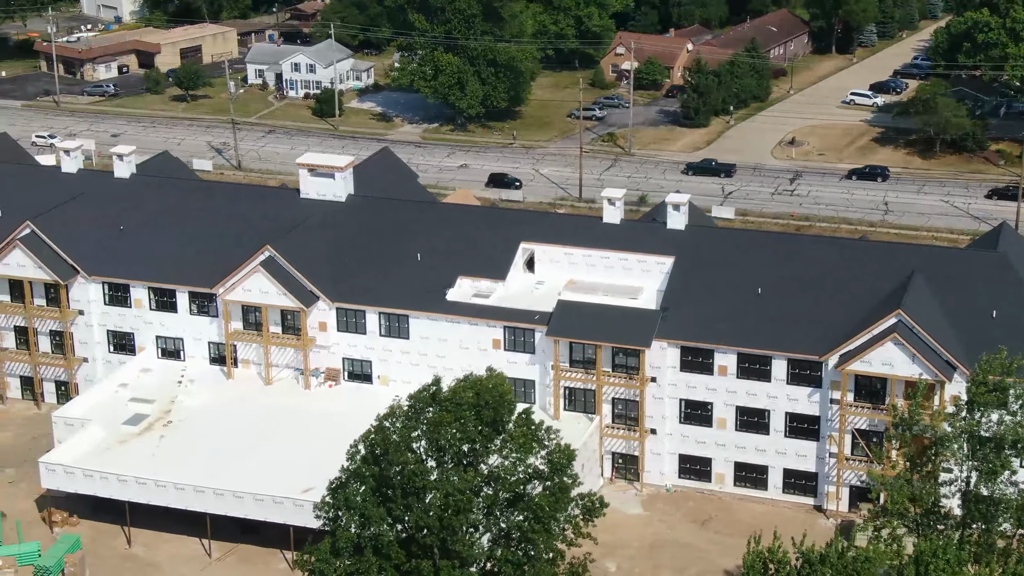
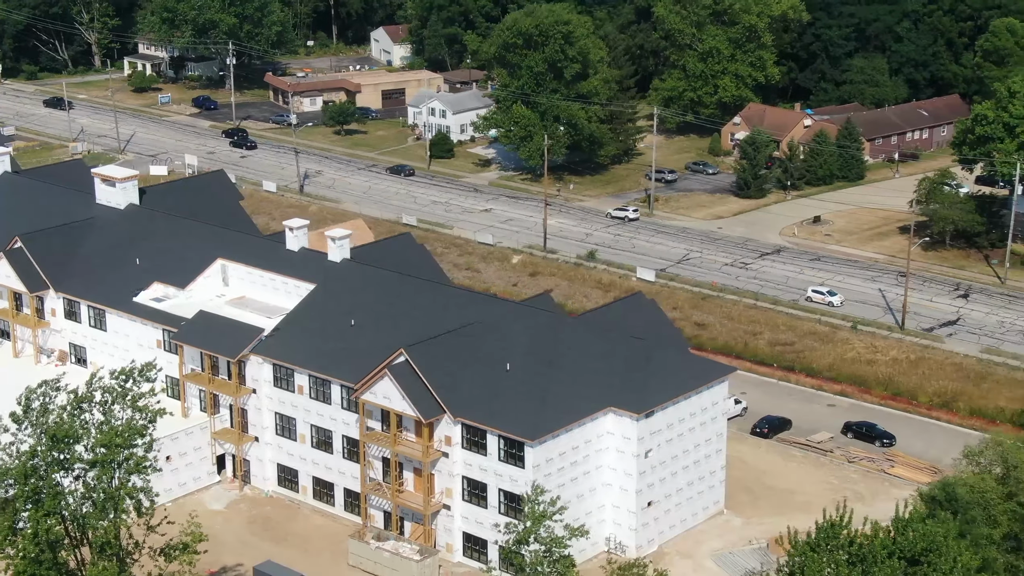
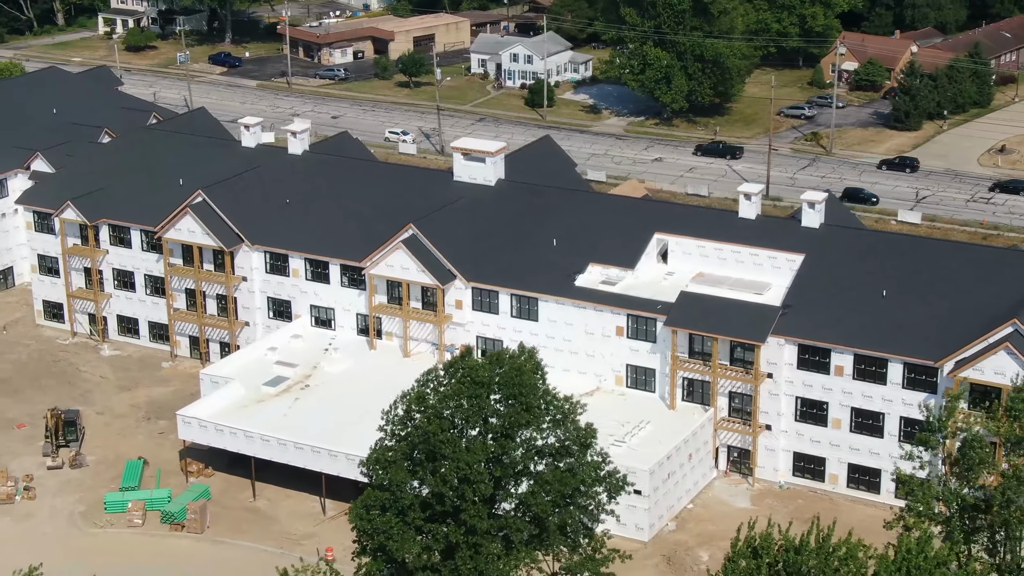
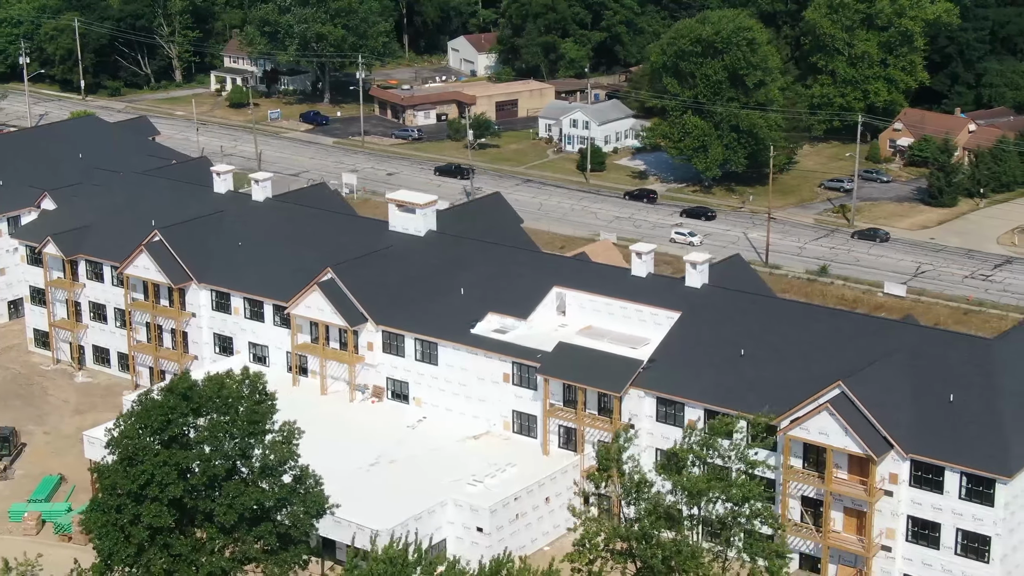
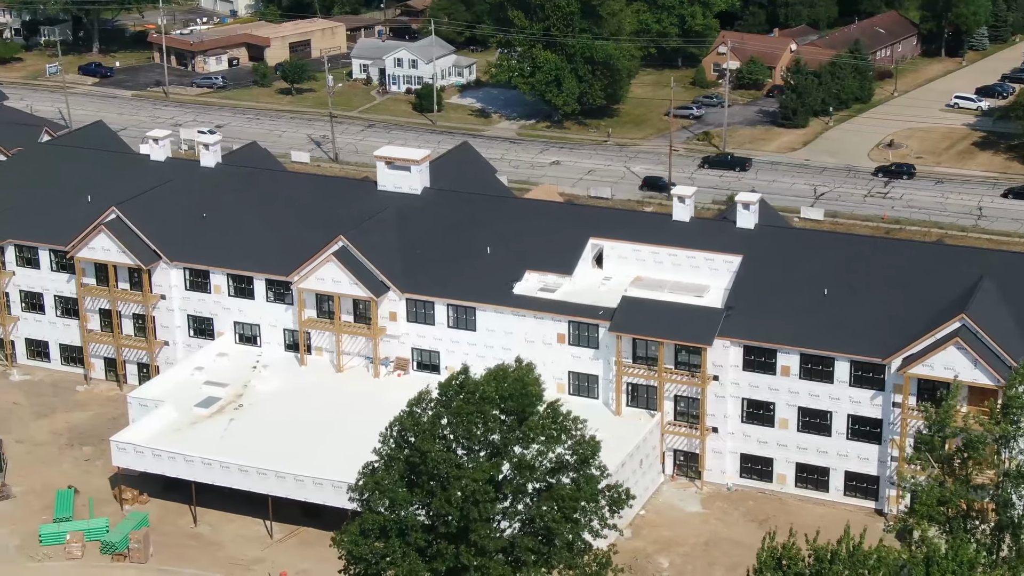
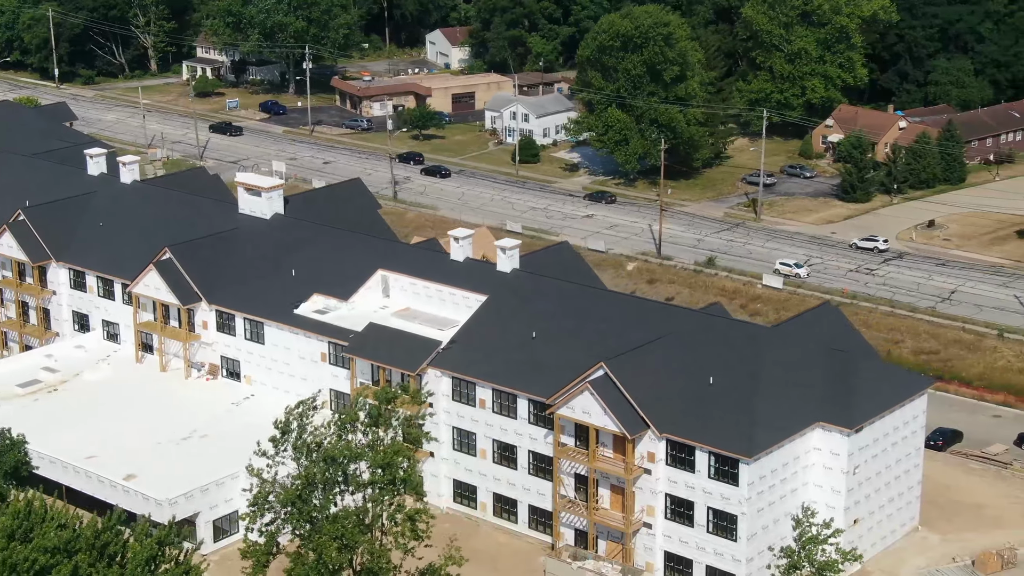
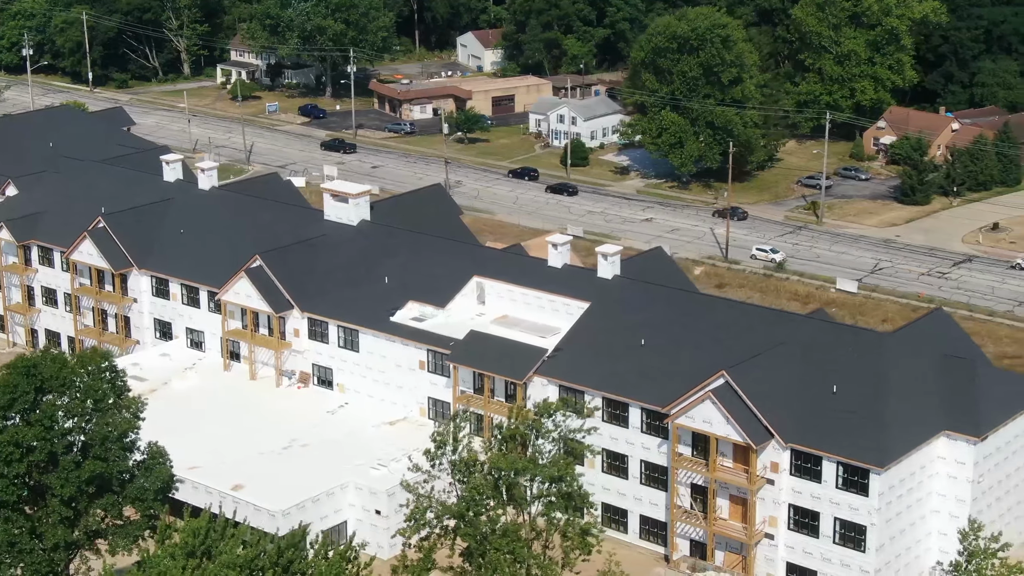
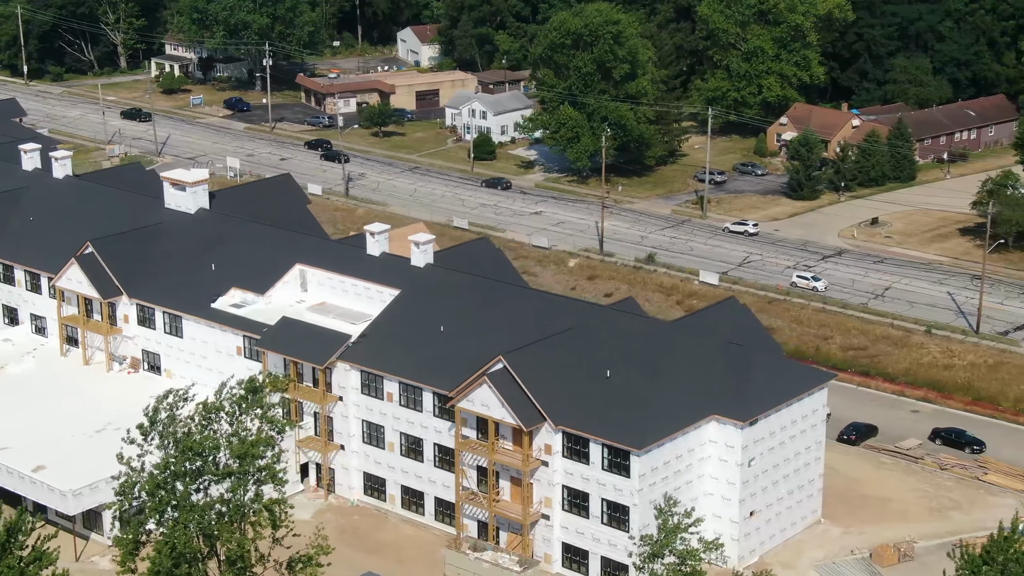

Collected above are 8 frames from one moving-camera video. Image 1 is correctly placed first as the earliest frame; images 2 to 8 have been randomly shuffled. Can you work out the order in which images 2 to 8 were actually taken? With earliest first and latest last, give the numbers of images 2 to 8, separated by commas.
5, 3, 4, 7, 6, 8, 2
